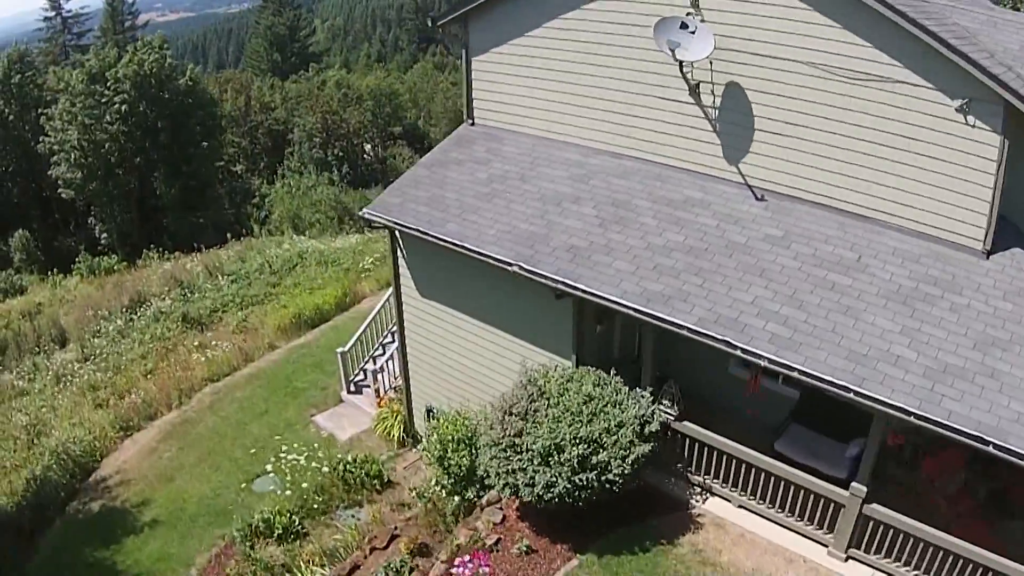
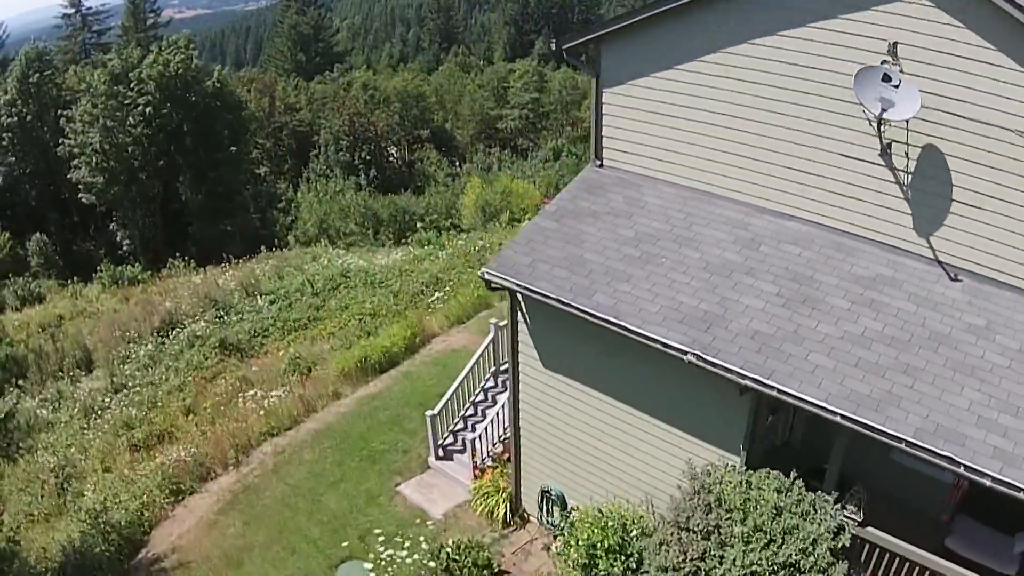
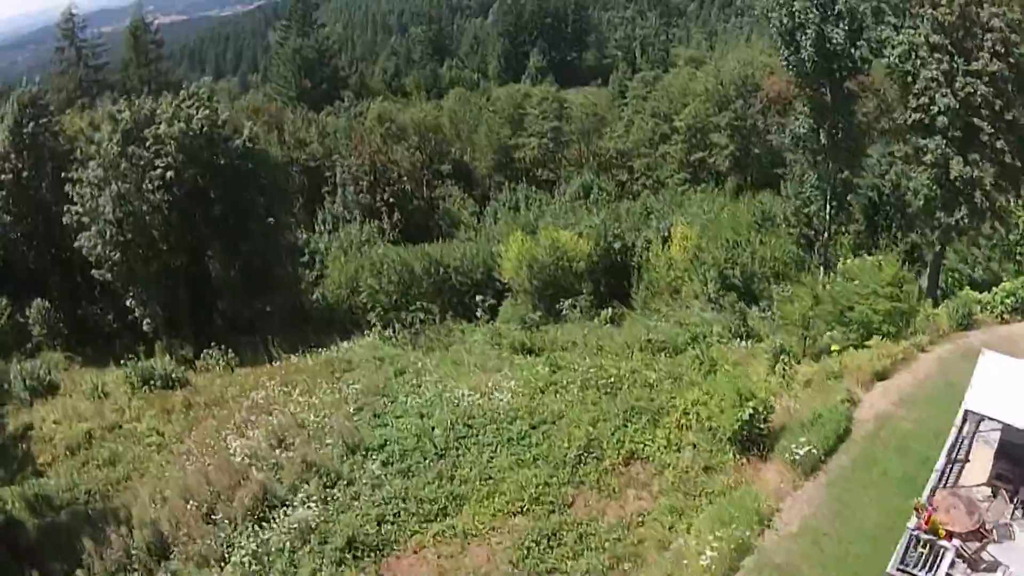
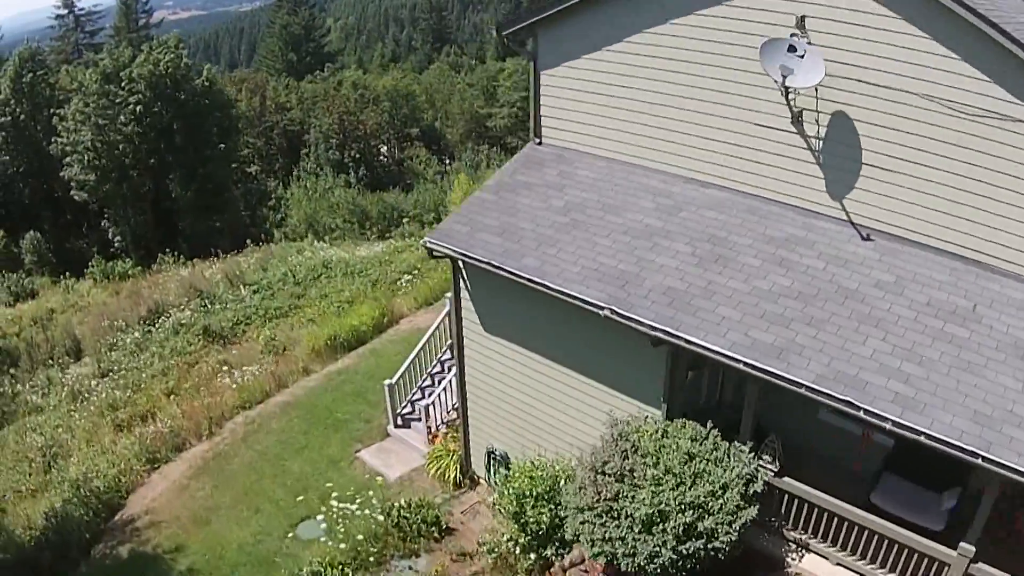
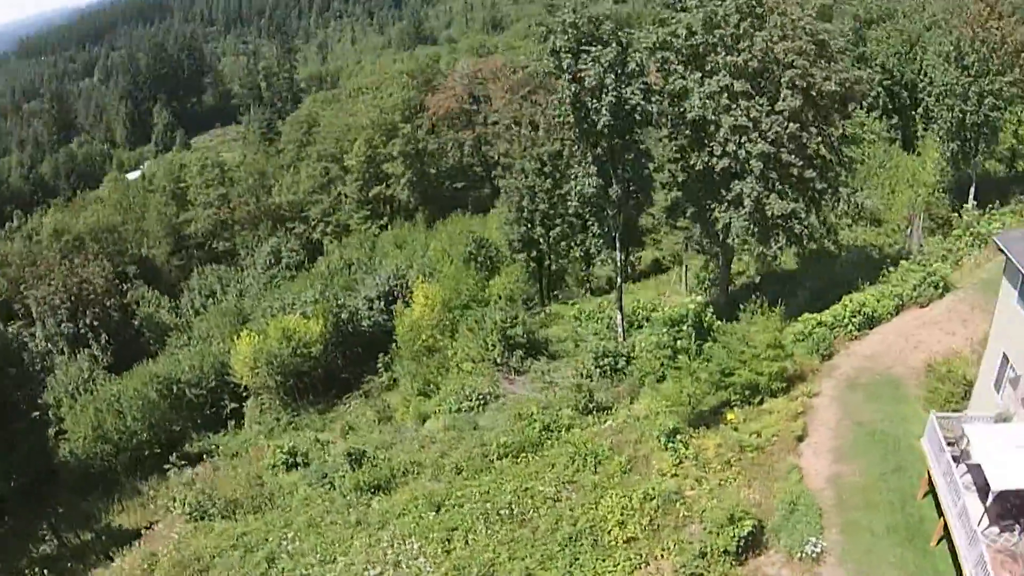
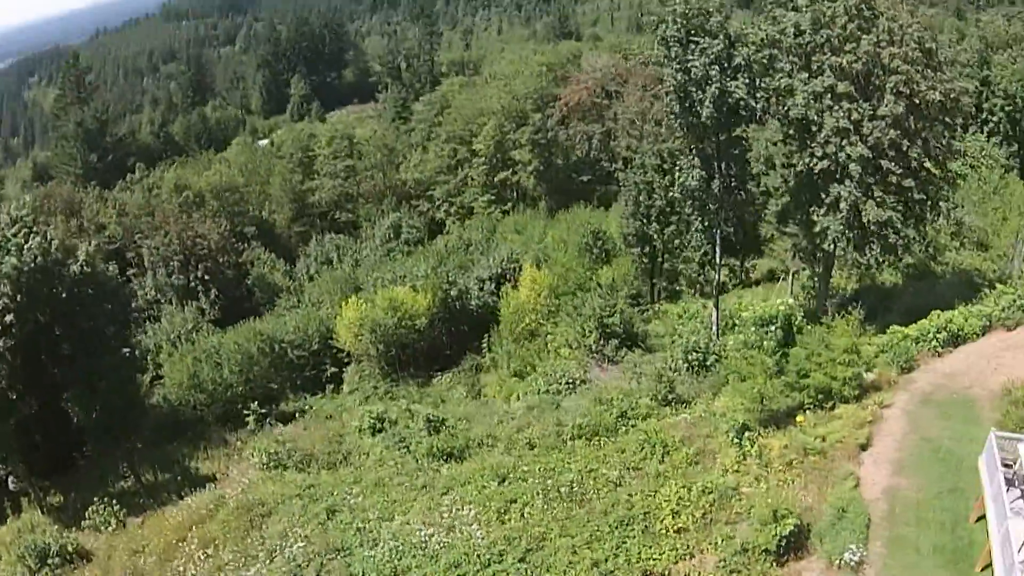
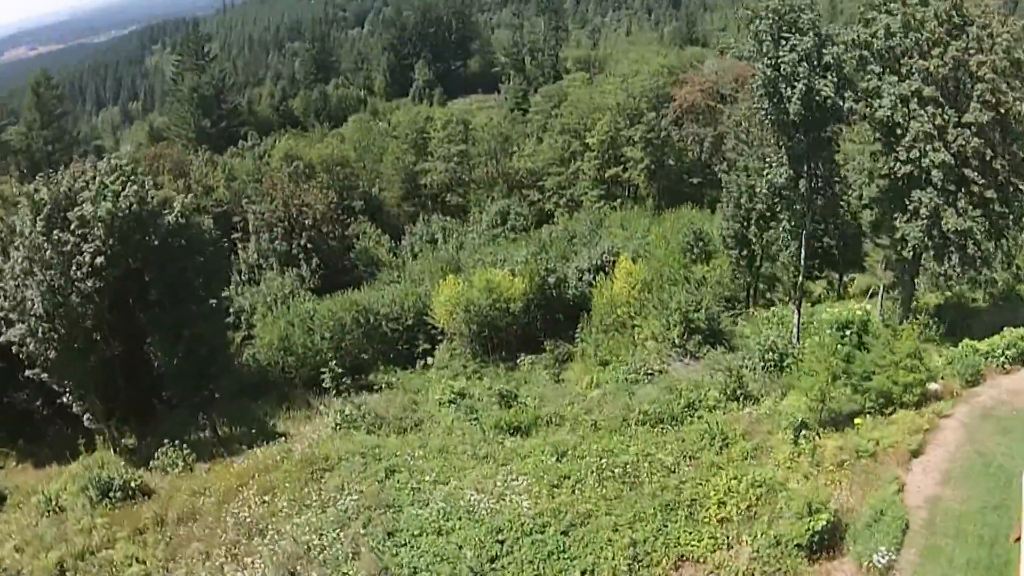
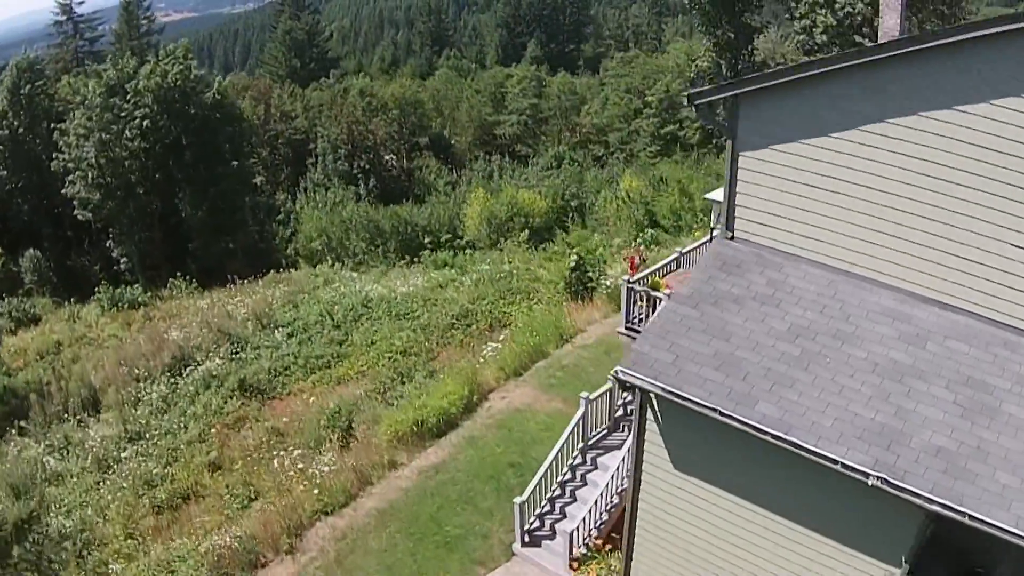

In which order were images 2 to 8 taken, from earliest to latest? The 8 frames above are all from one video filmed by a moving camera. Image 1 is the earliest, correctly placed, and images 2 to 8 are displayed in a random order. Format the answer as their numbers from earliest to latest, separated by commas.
4, 2, 8, 3, 7, 6, 5
